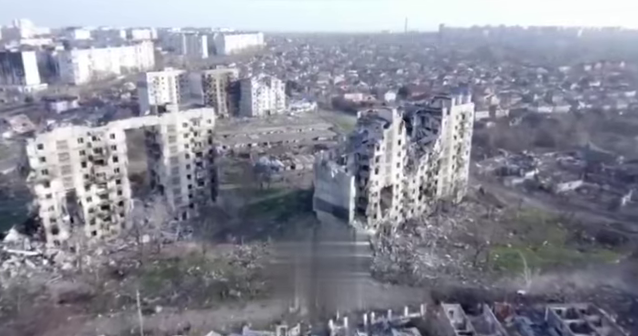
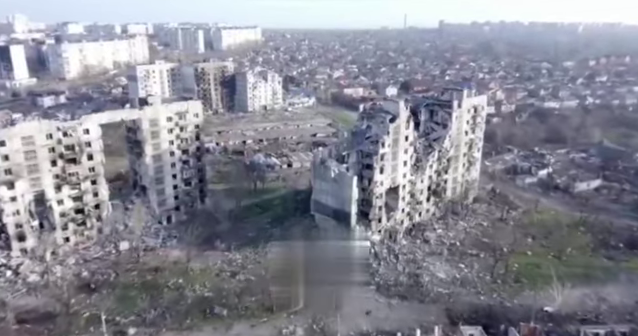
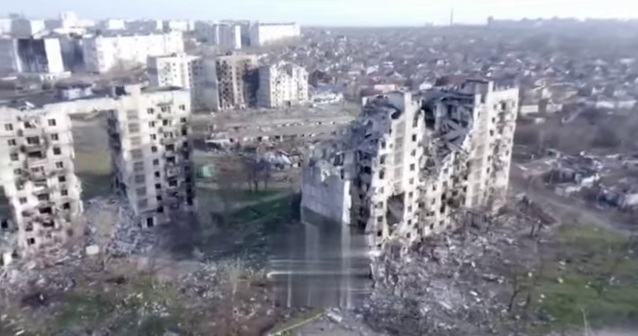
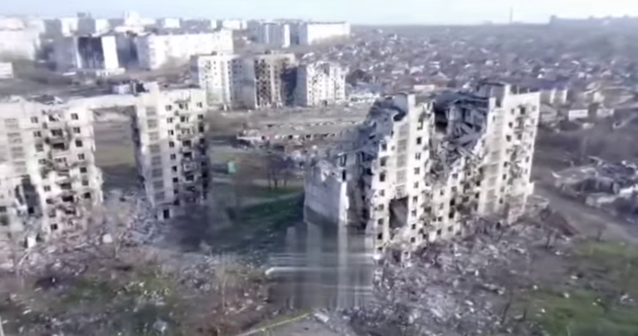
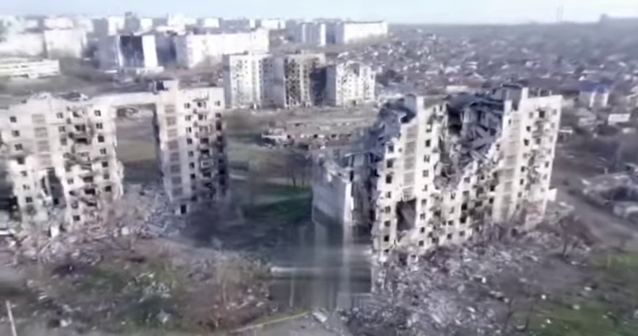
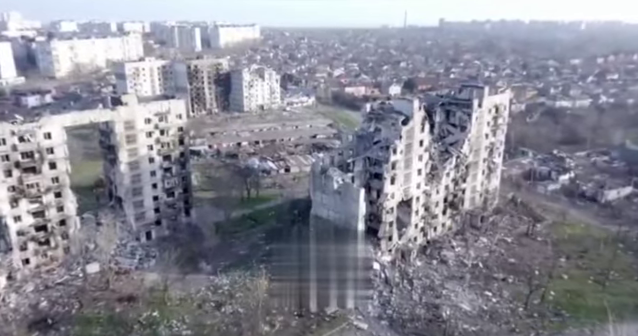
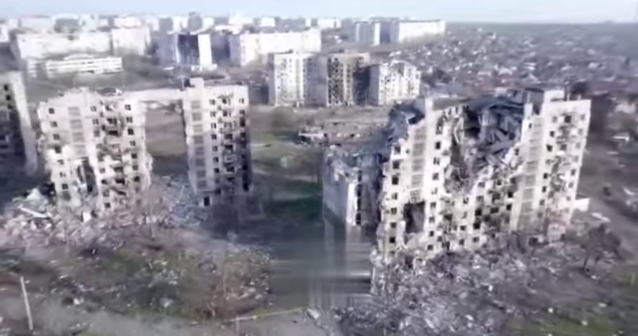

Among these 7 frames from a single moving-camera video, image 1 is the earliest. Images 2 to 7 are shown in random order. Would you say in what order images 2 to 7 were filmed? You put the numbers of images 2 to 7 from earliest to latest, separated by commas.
2, 6, 3, 4, 5, 7
